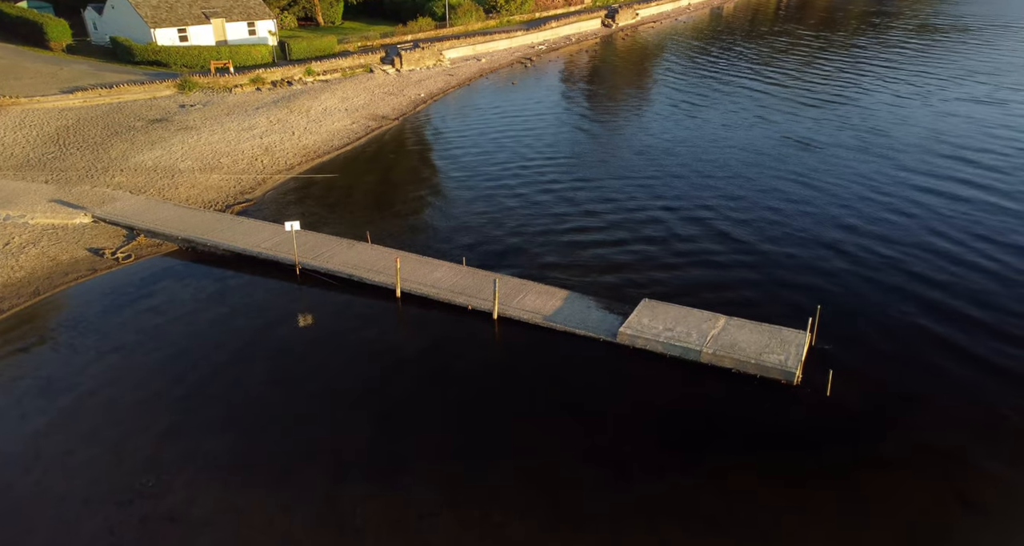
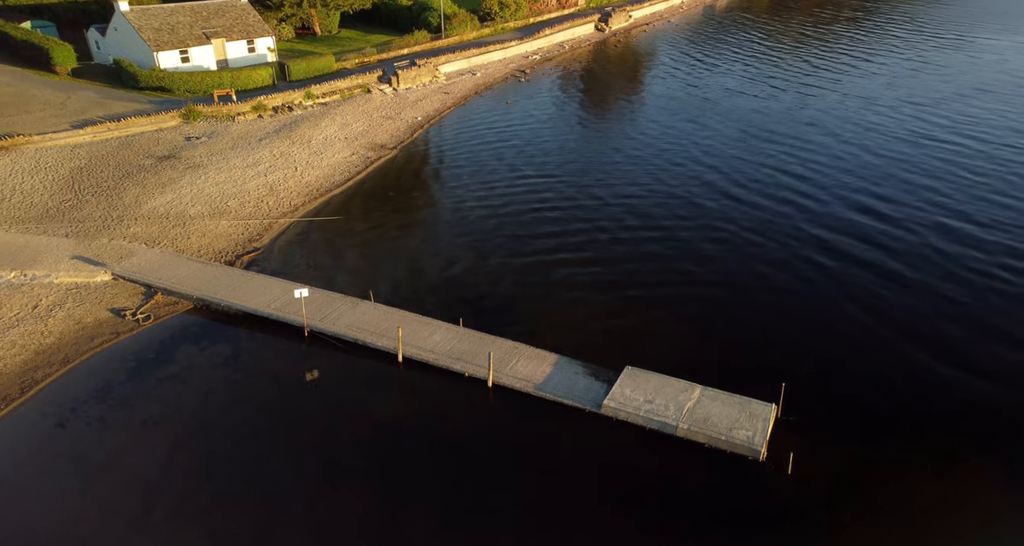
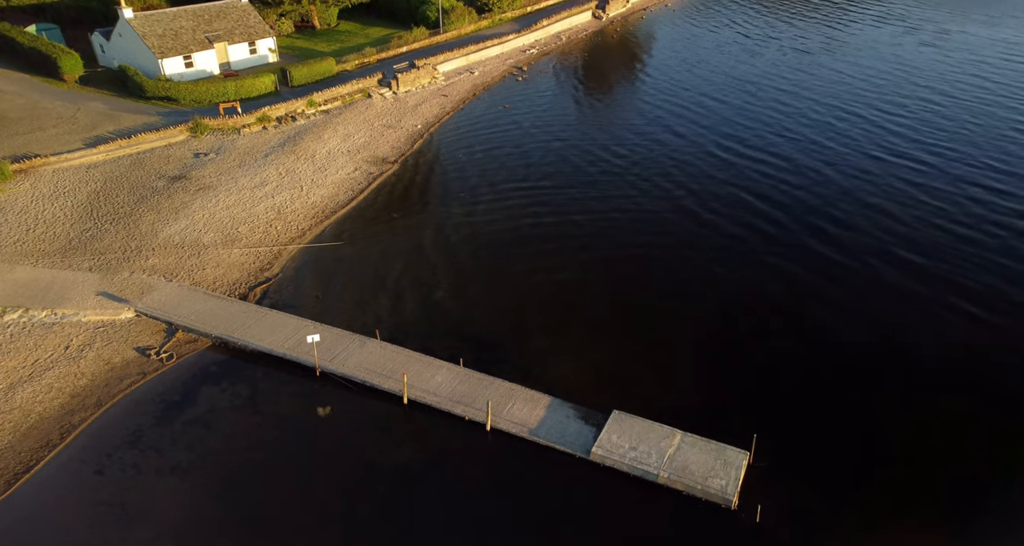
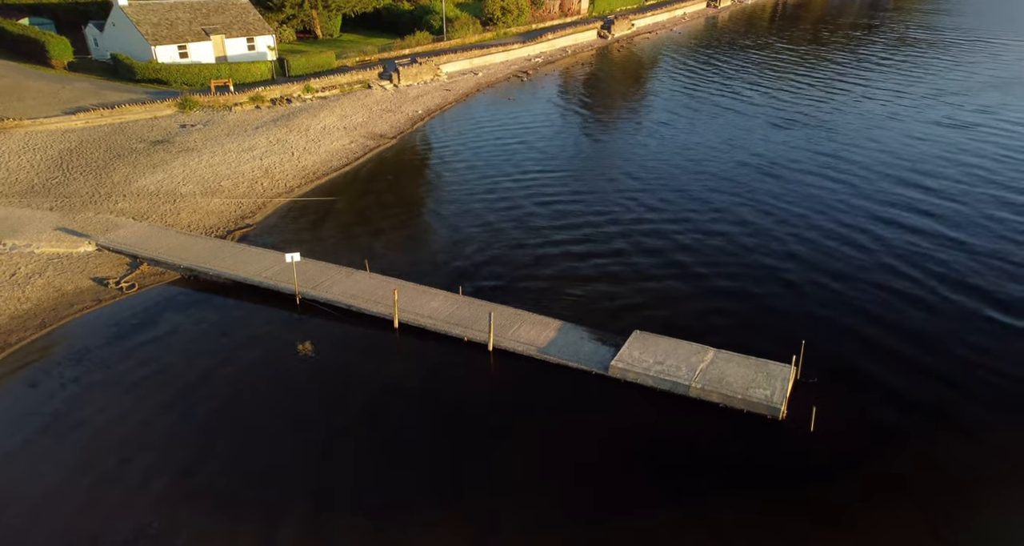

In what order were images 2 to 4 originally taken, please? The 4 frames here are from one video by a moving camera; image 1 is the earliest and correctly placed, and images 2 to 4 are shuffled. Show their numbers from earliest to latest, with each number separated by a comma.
4, 2, 3
